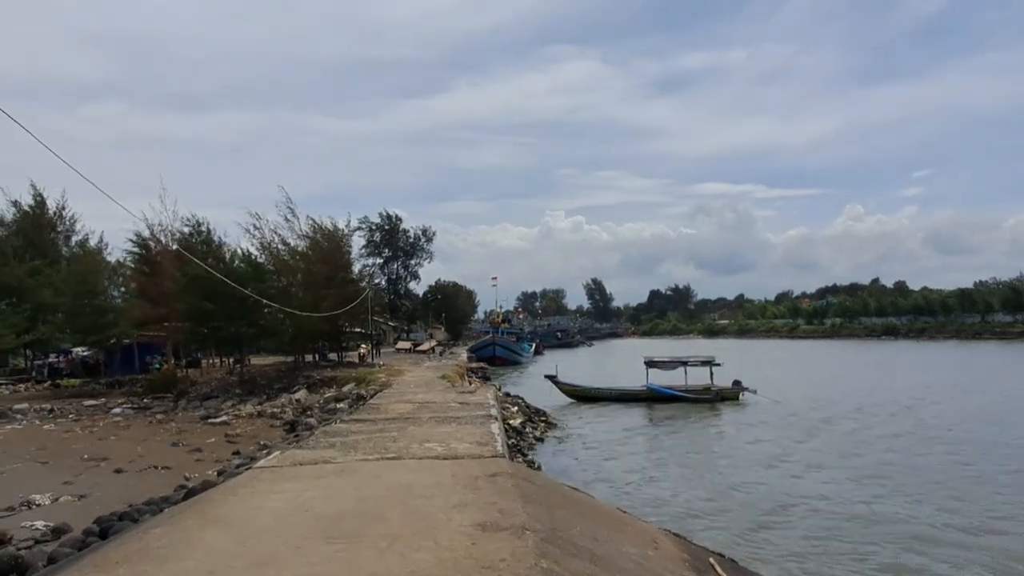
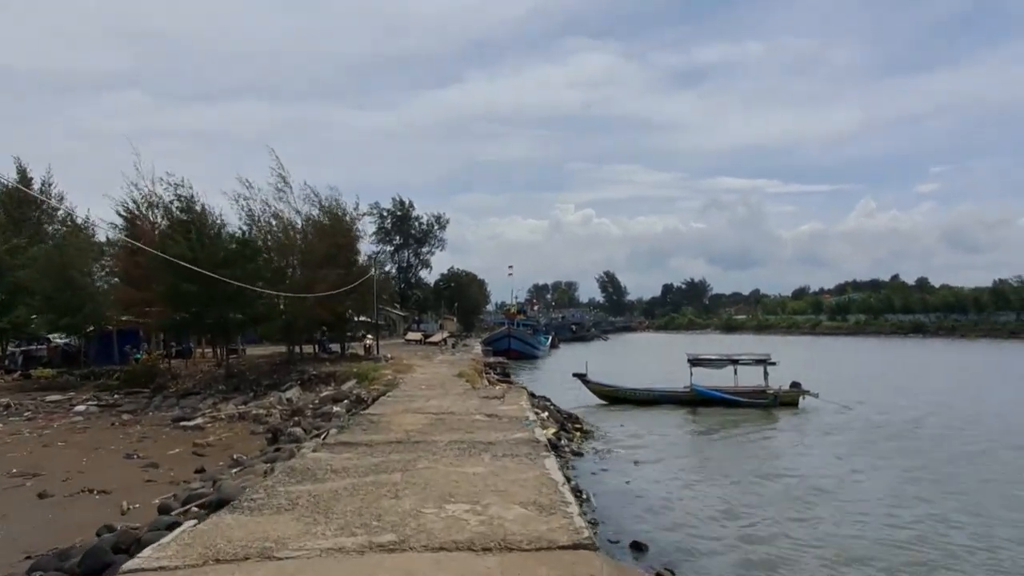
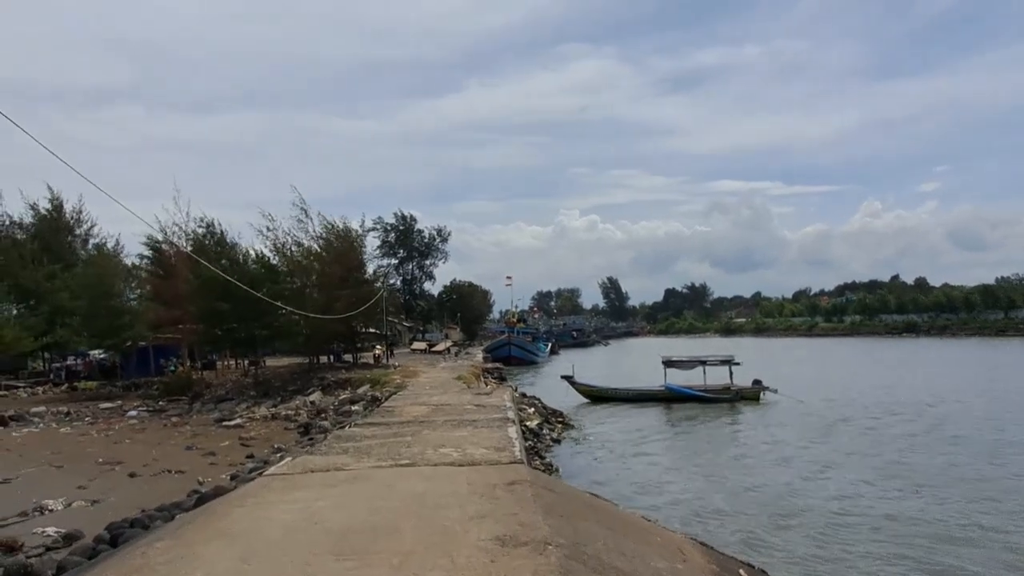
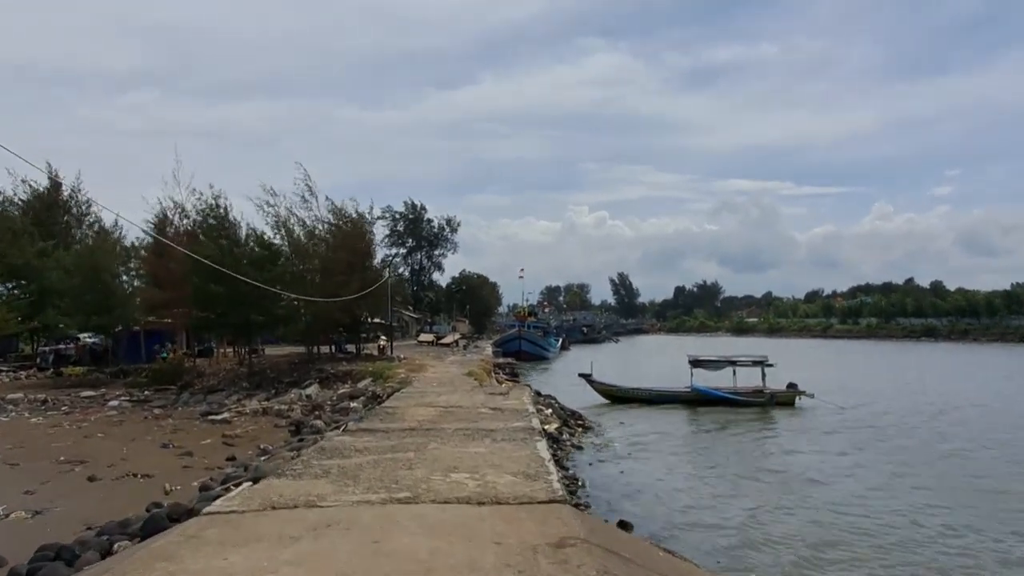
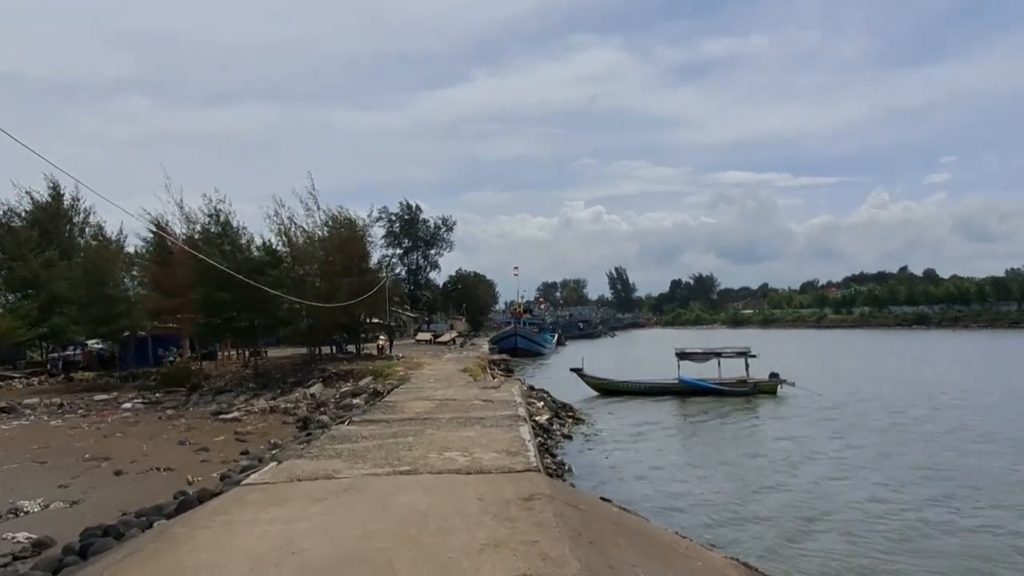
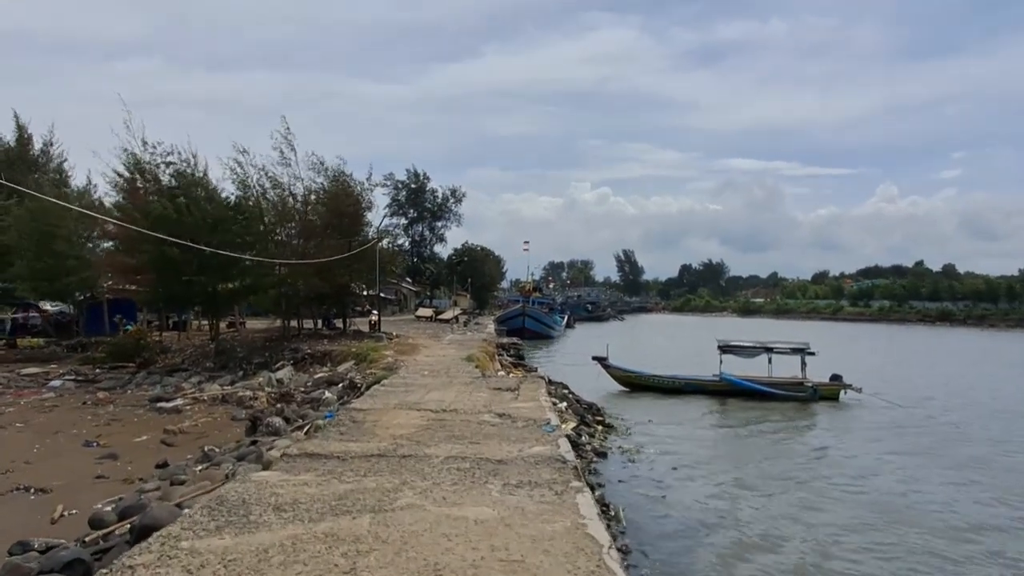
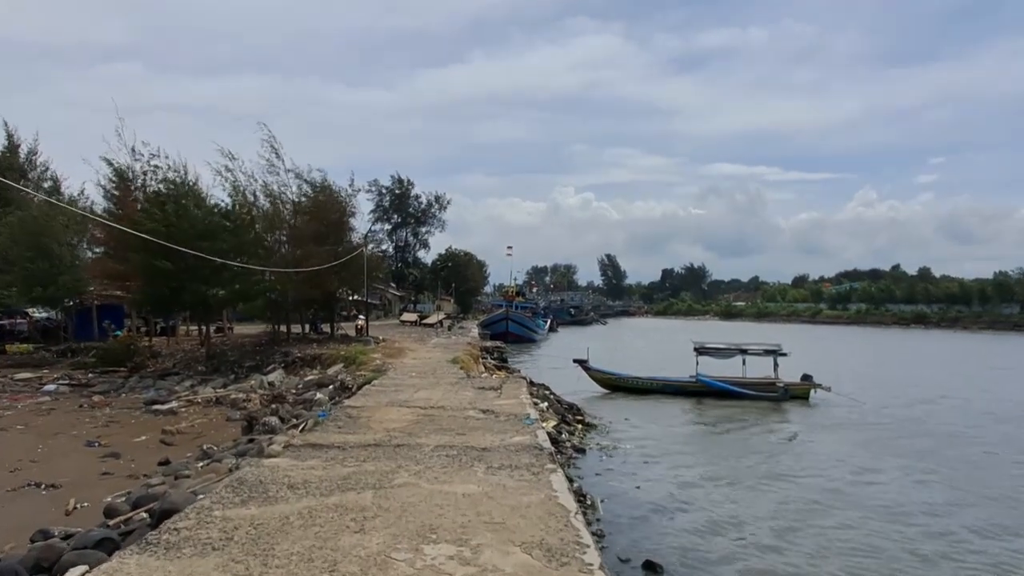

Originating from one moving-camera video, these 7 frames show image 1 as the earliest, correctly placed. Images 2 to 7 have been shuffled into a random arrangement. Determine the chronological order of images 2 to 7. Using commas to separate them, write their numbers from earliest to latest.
3, 5, 4, 2, 7, 6
